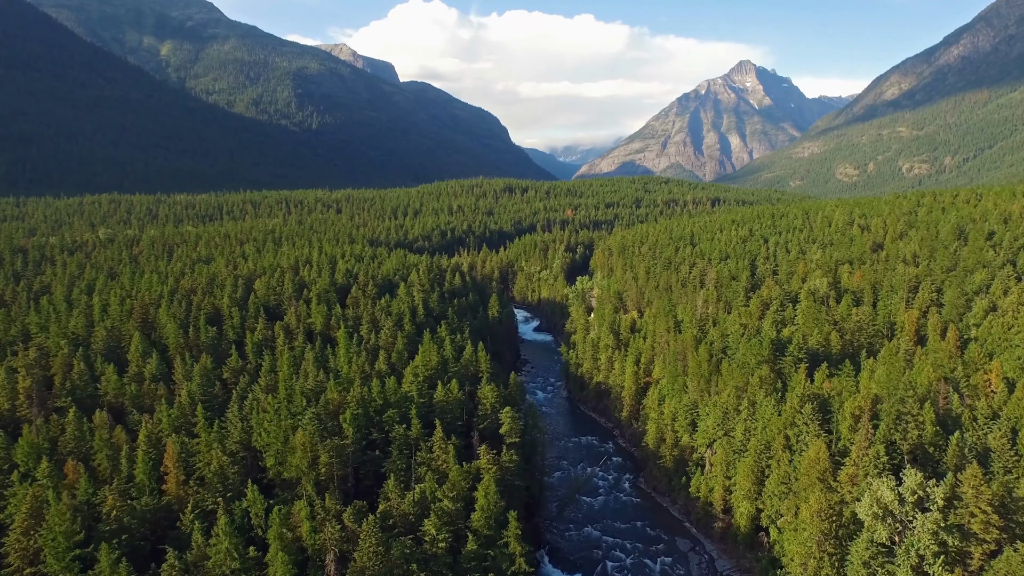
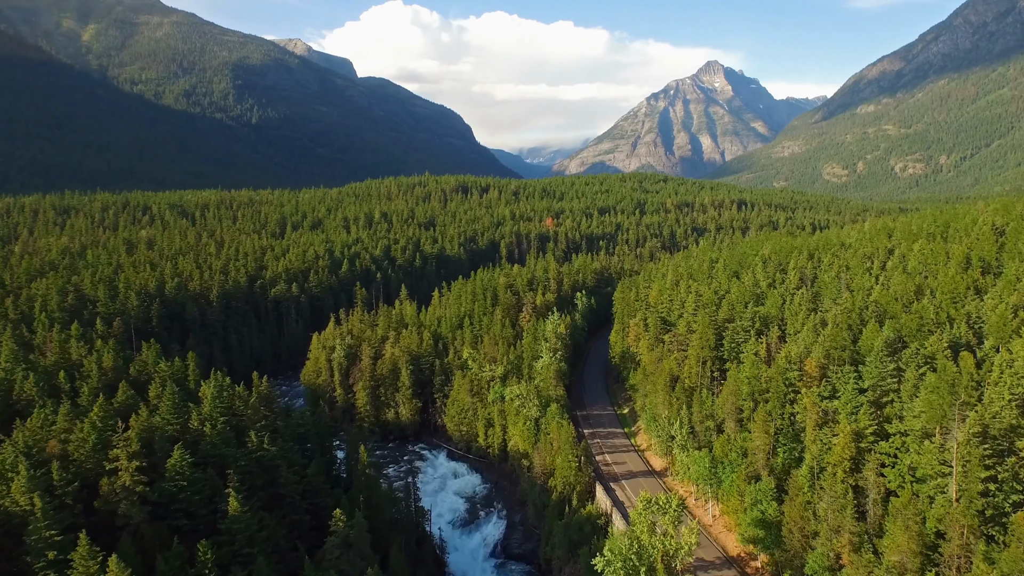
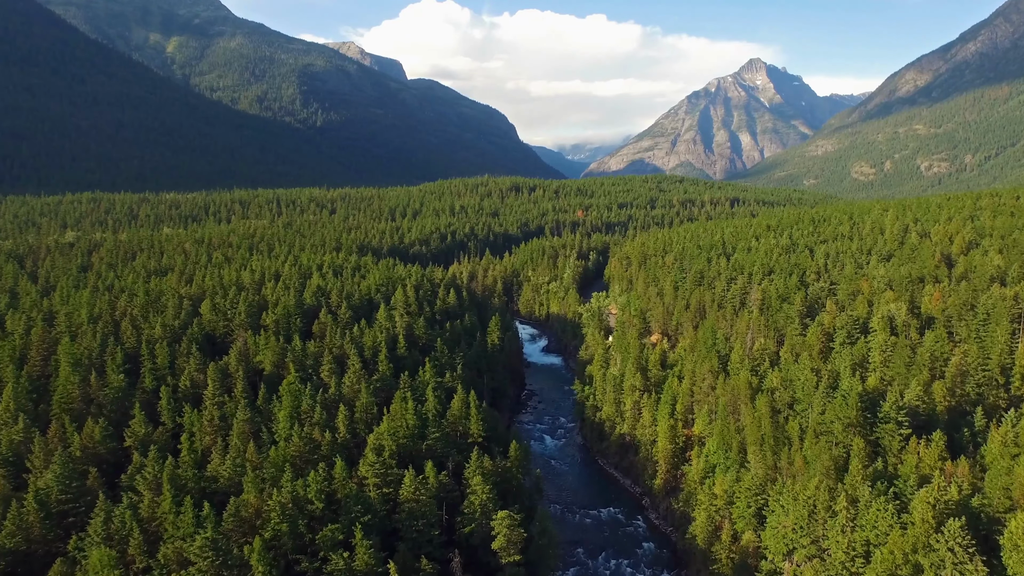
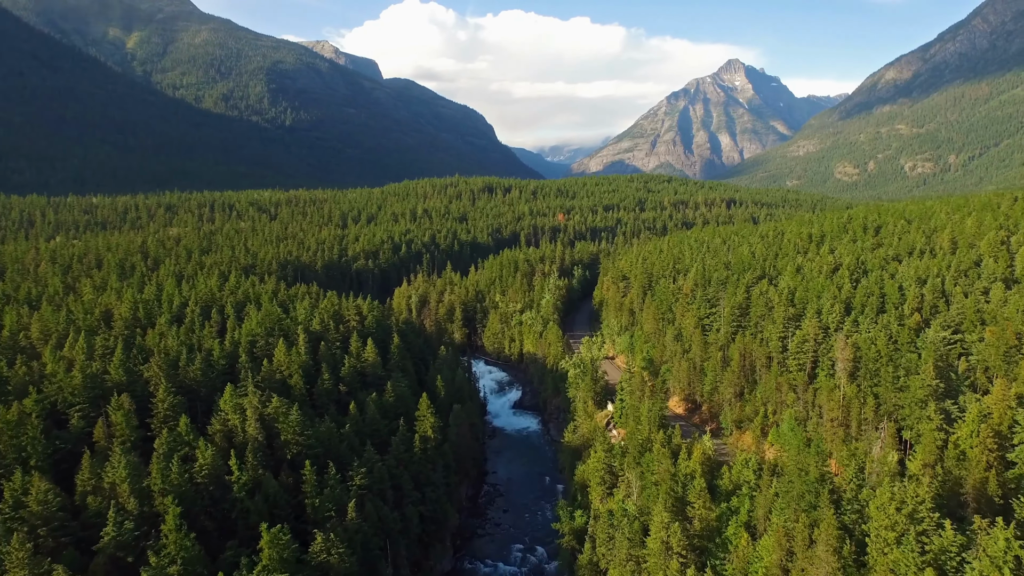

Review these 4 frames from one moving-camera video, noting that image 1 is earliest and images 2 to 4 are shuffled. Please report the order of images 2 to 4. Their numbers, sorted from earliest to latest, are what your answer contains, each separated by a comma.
3, 4, 2
